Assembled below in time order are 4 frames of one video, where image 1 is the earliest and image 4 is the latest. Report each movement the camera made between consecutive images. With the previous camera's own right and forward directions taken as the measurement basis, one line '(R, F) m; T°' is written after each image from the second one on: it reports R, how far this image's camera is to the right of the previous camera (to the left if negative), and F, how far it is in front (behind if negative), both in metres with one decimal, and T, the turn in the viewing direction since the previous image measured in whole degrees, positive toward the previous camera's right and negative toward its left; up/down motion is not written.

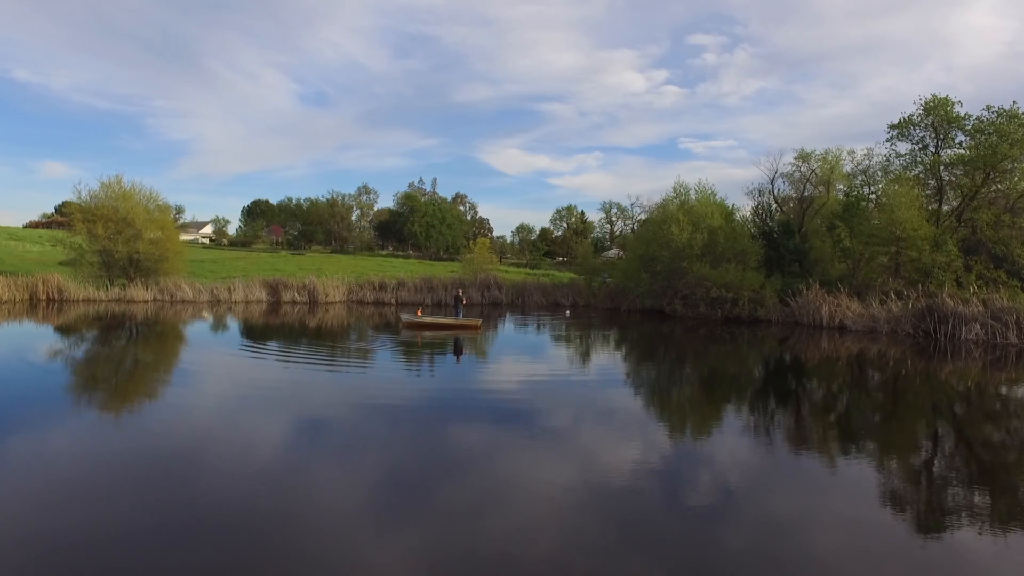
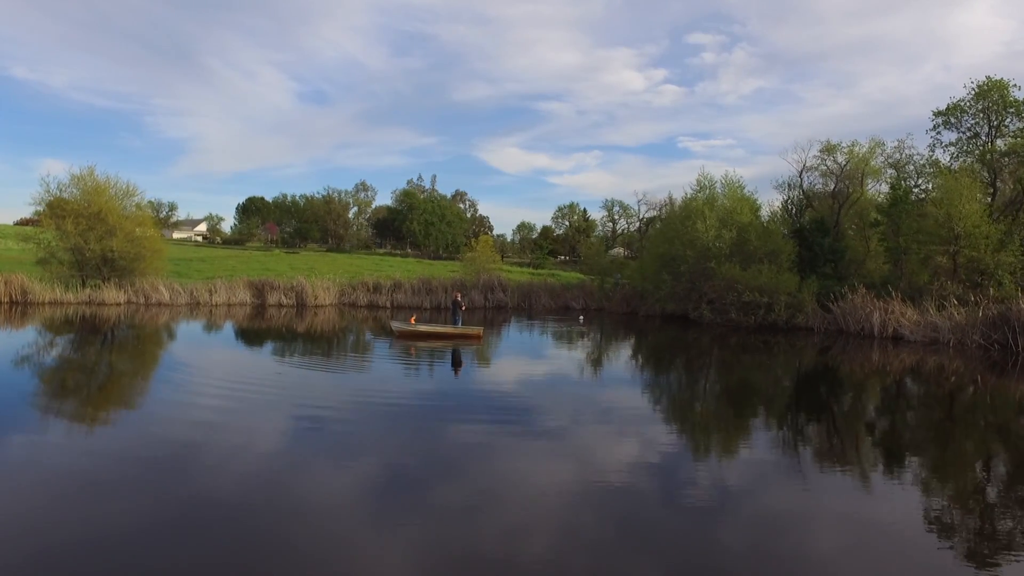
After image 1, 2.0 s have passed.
(-0.2, +1.4) m; 0°
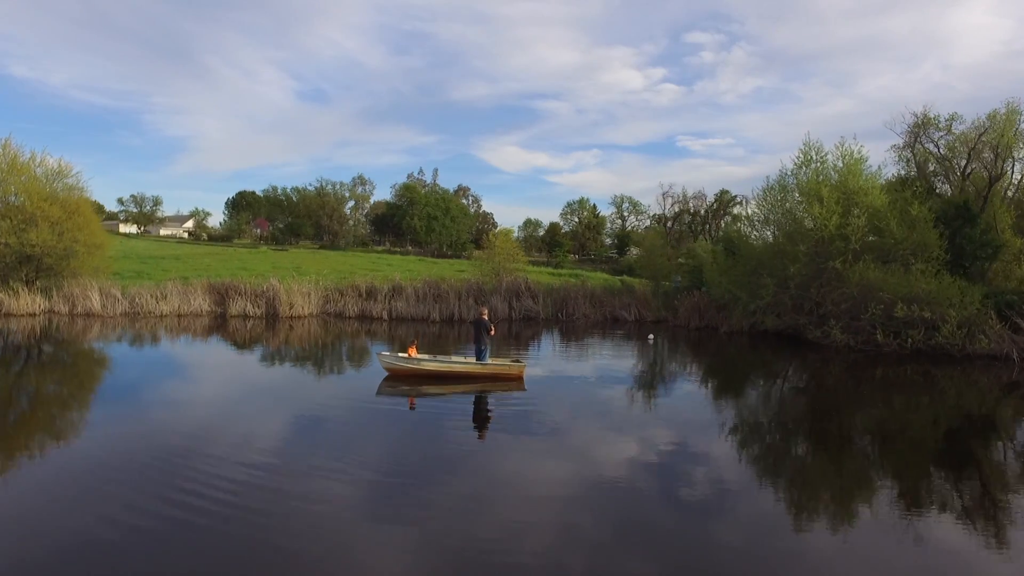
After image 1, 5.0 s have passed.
(-0.6, +3.6) m; 0°
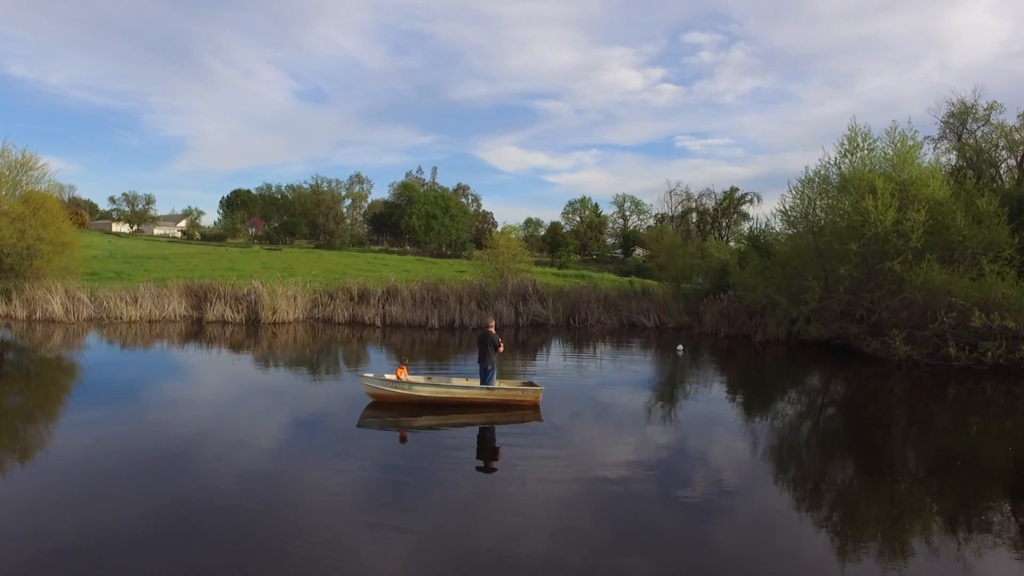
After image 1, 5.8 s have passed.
(-0.1, +1.2) m; 0°
